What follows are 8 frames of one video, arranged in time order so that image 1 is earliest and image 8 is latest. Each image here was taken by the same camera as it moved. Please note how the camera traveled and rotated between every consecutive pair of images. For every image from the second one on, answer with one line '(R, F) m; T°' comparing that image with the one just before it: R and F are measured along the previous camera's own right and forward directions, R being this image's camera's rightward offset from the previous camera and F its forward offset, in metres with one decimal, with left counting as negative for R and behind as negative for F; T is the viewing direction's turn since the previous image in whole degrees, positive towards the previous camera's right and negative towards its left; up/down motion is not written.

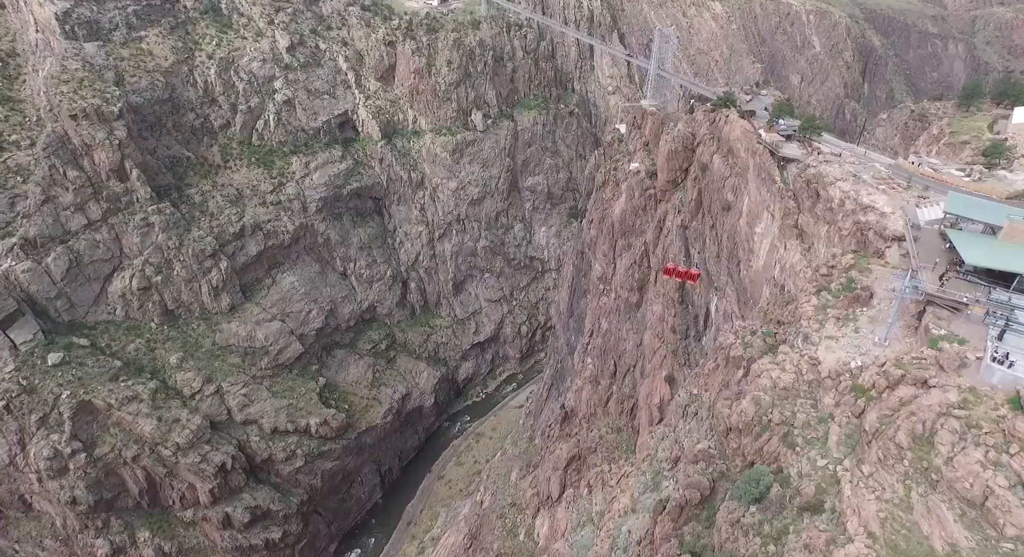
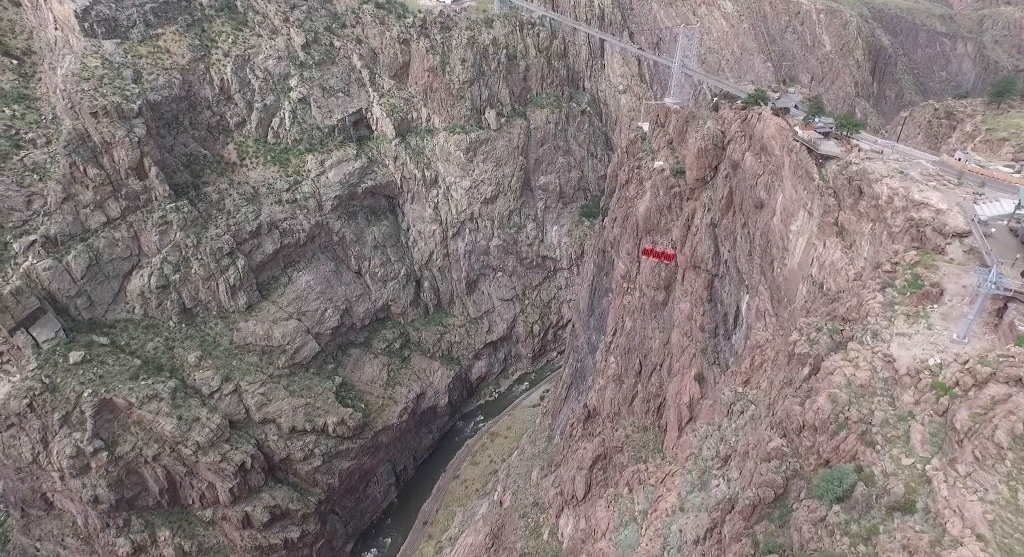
(-1.3, +0.2) m; 0°
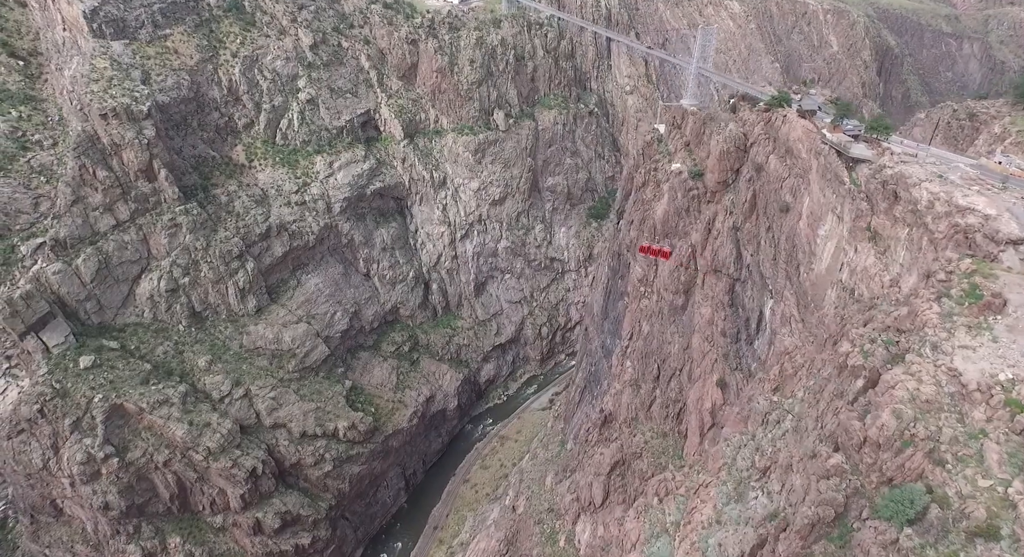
(-0.9, +0.4) m; 0°
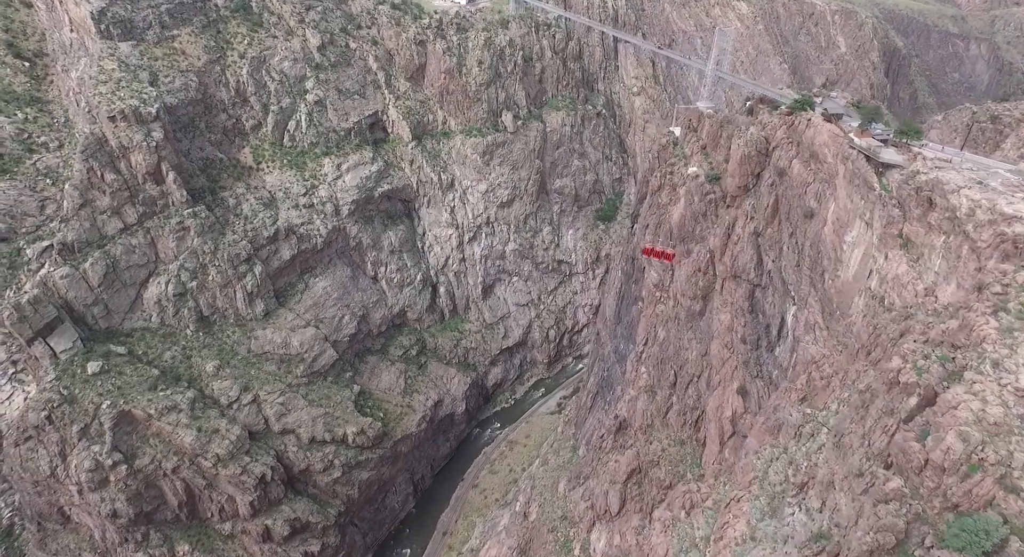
(-0.8, +0.5) m; 0°
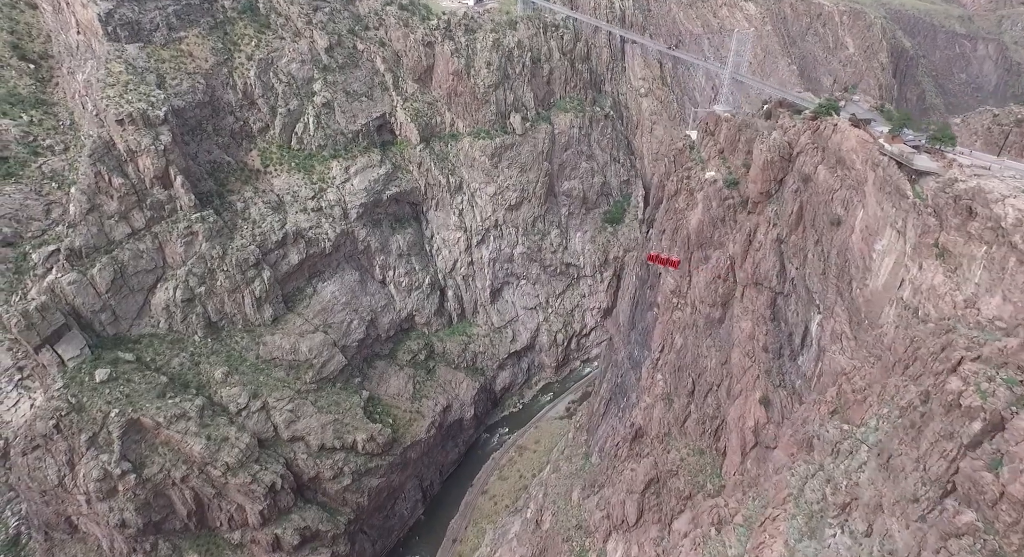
(-0.8, +0.6) m; 0°
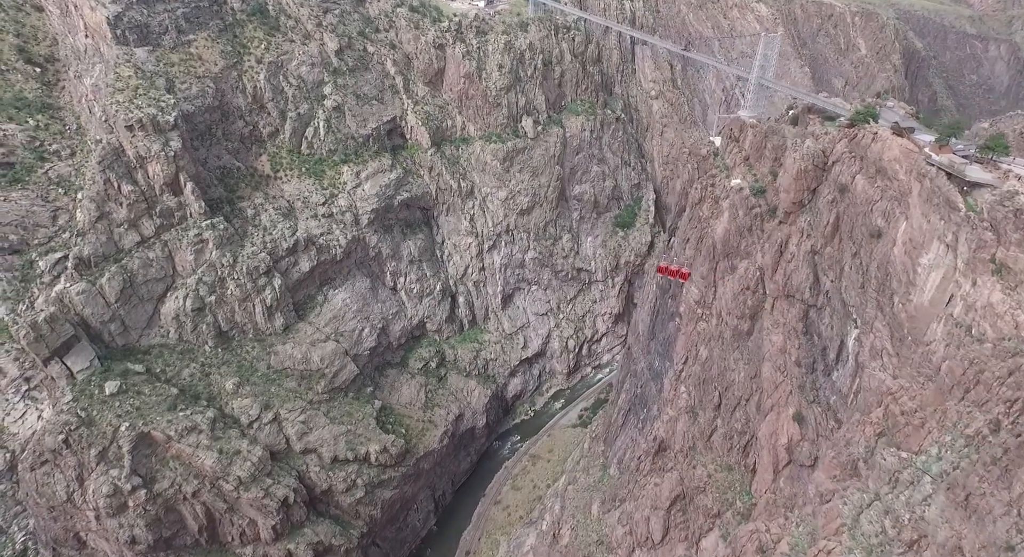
(-1.1, +0.9) m; 0°
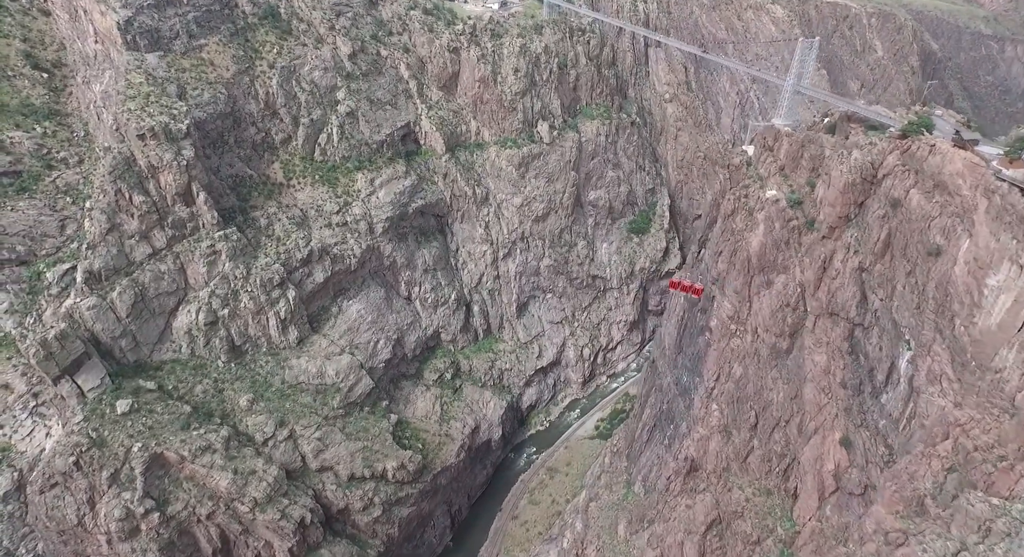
(-1.3, +1.3) m; 0°
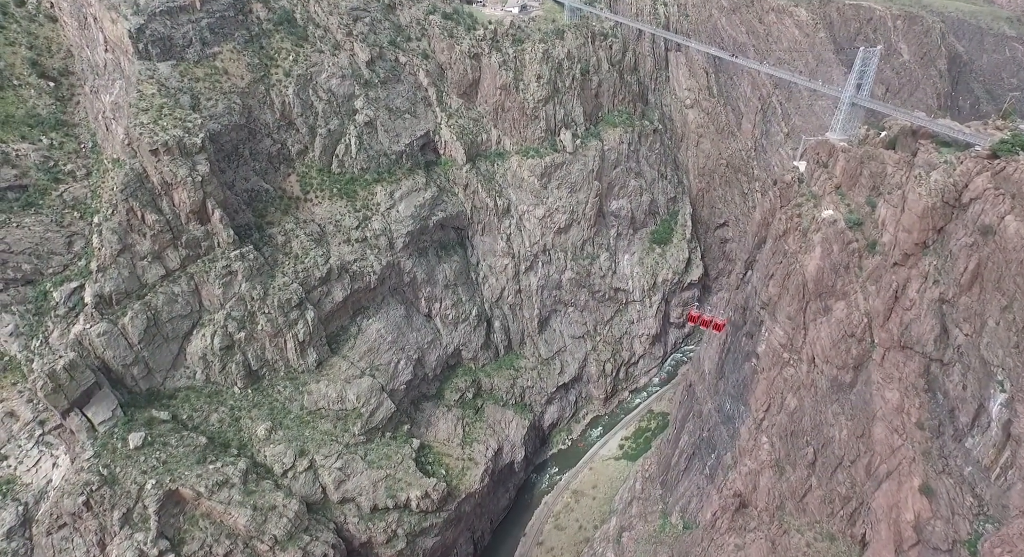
(-1.8, +2.1) m; 0°
